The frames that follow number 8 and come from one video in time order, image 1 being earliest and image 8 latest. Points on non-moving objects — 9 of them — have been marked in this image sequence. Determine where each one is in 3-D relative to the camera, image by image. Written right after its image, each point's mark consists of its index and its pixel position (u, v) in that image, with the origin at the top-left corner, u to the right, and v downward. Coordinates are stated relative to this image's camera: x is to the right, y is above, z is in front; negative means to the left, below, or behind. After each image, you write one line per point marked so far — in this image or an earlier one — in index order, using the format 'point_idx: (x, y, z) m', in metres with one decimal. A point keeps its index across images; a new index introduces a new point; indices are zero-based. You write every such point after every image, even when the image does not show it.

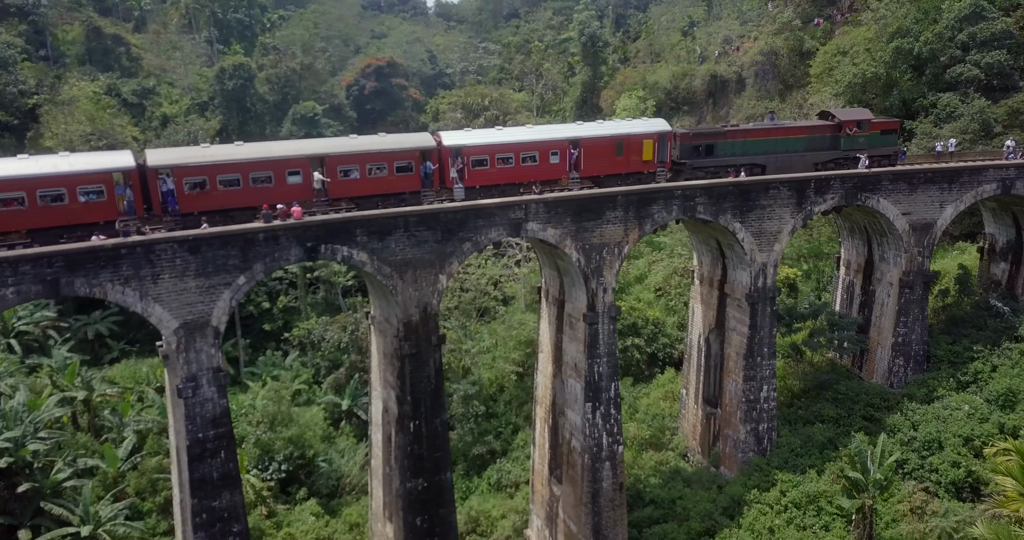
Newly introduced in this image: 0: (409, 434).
0: (-2.1, -3.3, +14.9) m
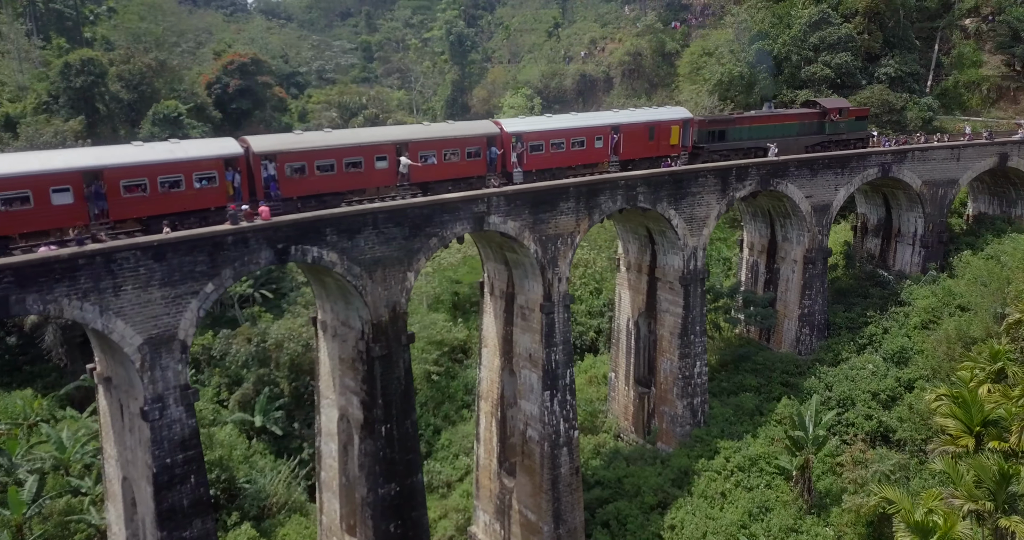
0: (-2.5, -3.3, +14.4) m
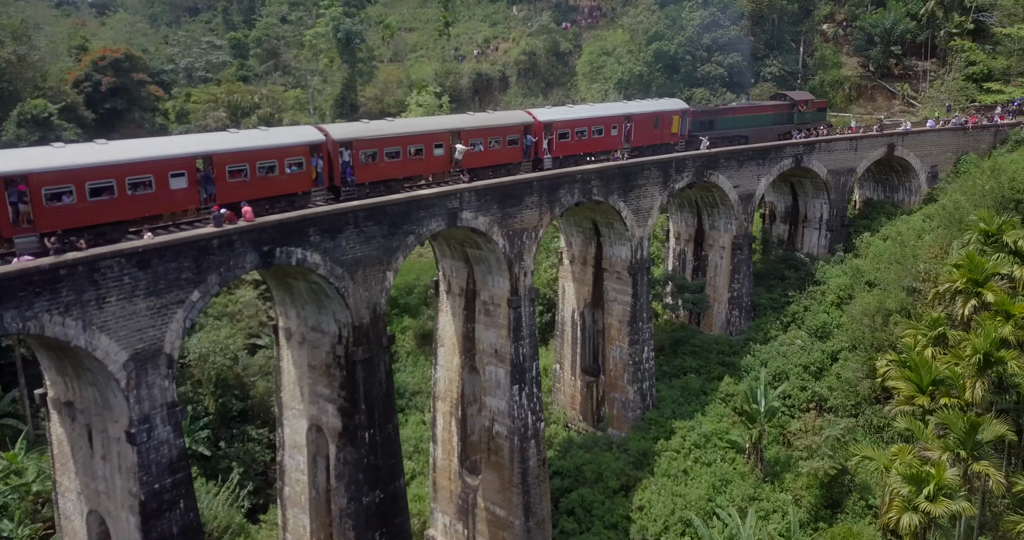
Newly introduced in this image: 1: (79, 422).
0: (-2.8, -3.3, +13.9) m
1: (-6.6, -2.3, +11.3) m
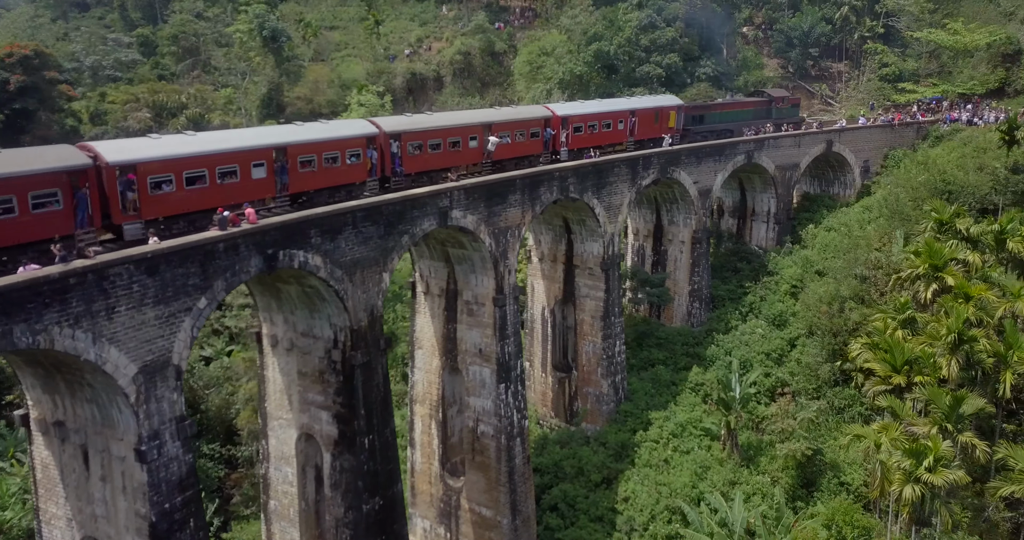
0: (-2.7, -3.3, +13.5) m
1: (-6.2, -2.4, +10.5) m
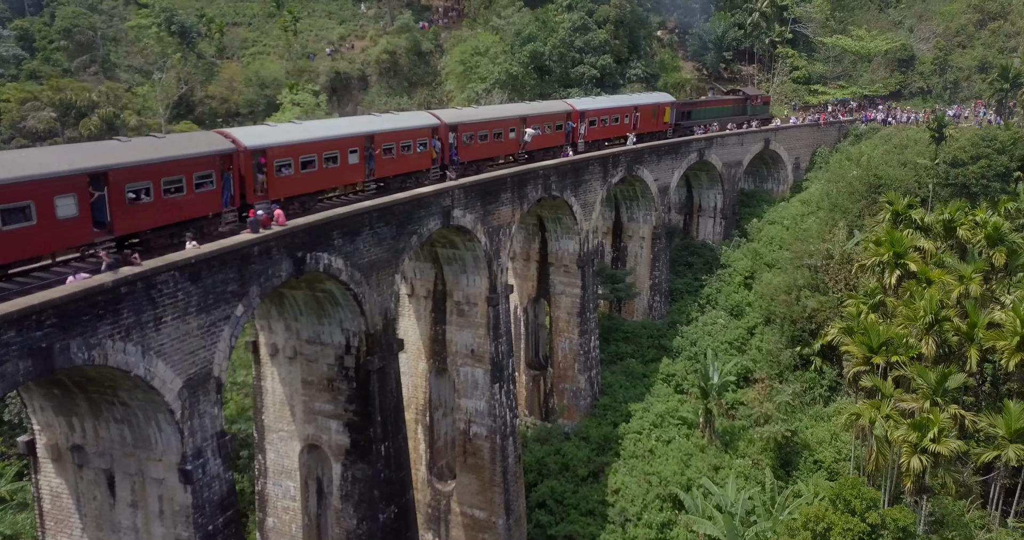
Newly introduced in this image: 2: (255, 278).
0: (-2.4, -3.3, +13.1) m
1: (-5.4, -2.6, +9.6) m
2: (-3.4, -0.1, +10.0) m
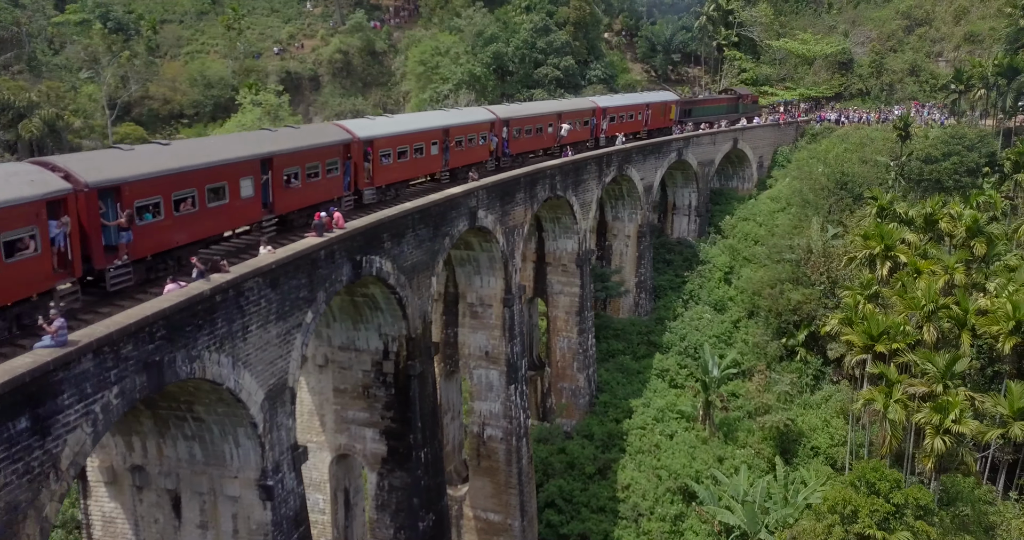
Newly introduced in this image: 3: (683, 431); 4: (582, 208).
0: (-1.6, -3.4, +12.9) m
1: (-4.3, -2.7, +9.1) m
2: (-2.5, -0.2, +9.7) m
3: (+4.4, -4.1, +19.0) m
4: (+1.8, +1.6, +19.1) m
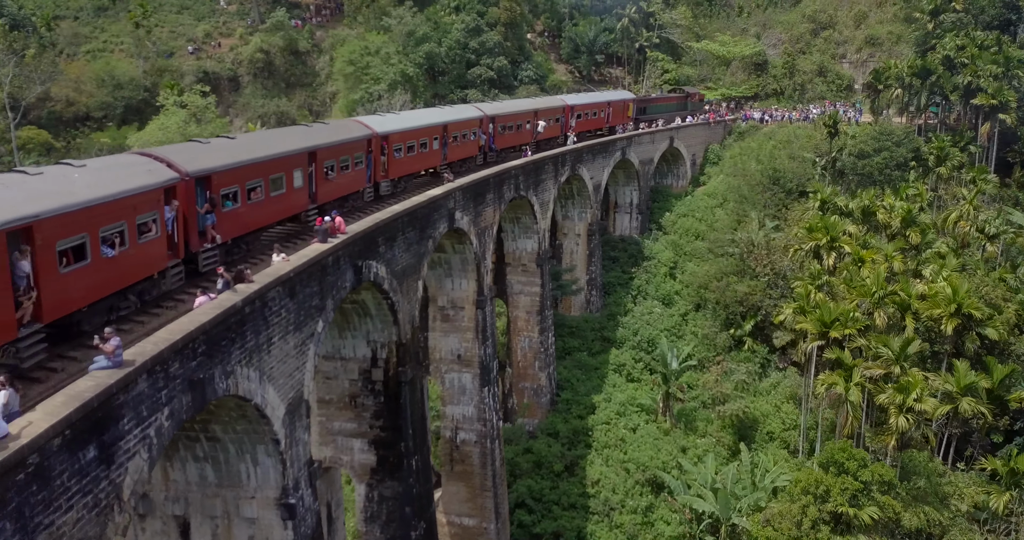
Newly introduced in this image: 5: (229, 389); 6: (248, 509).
0: (-1.7, -3.4, +12.6) m
1: (-4.0, -2.8, +8.5) m
2: (-2.3, -0.3, +9.3) m
3: (+3.5, -4.0, +19.4) m
4: (+0.7, +1.6, +19.2) m
5: (-2.6, -1.1, +6.9) m
6: (-2.9, -2.7, +8.4) m
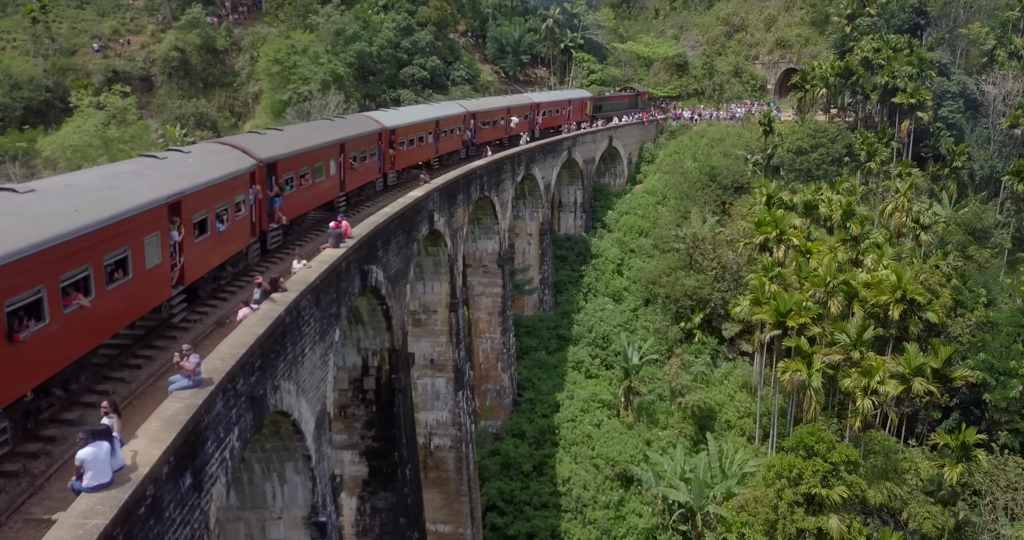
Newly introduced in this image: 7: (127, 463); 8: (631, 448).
0: (-1.8, -3.5, +12.2) m
1: (-3.5, -2.9, +7.9) m
2: (-2.0, -0.3, +8.9) m
3: (+2.6, -3.9, +19.7) m
4: (-0.3, +1.6, +19.1) m
5: (-2.0, -1.2, +6.5) m
6: (-2.5, -2.7, +7.9) m
7: (-2.0, -1.0, +4.0) m
8: (+3.0, -4.4, +18.7) m
